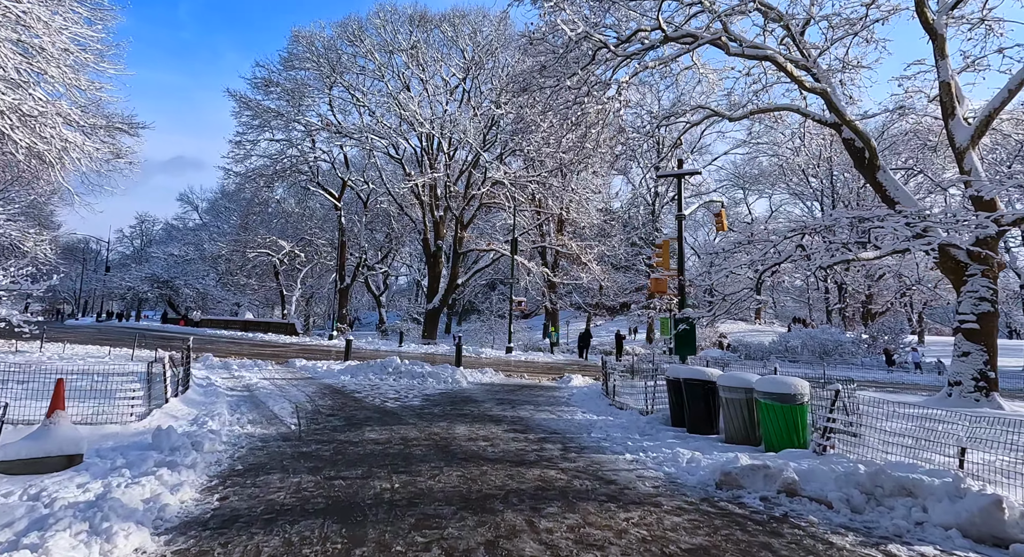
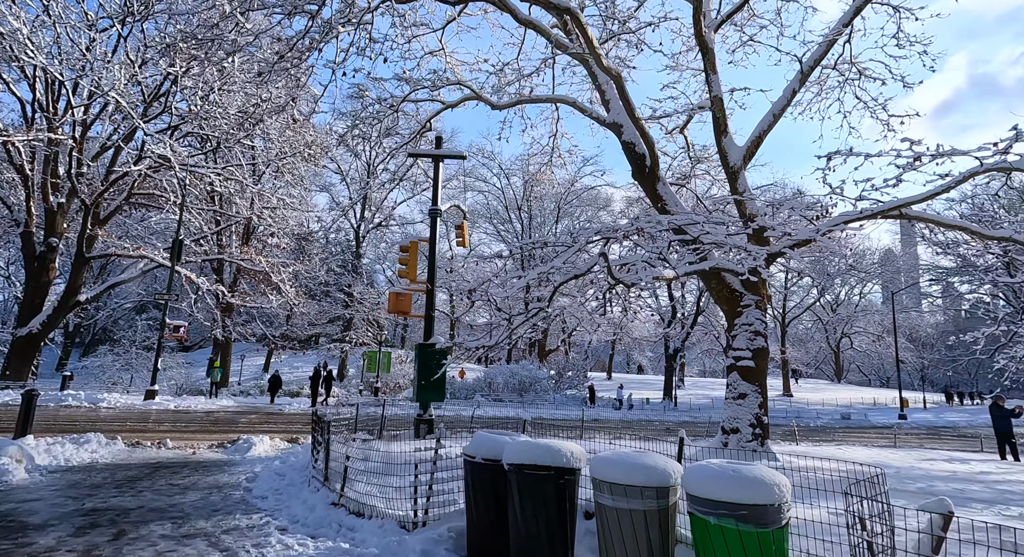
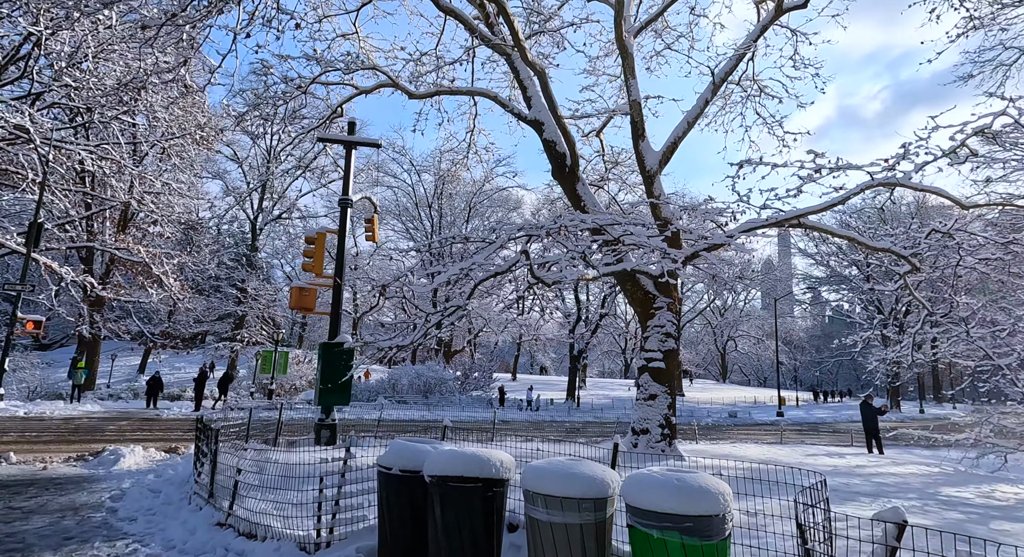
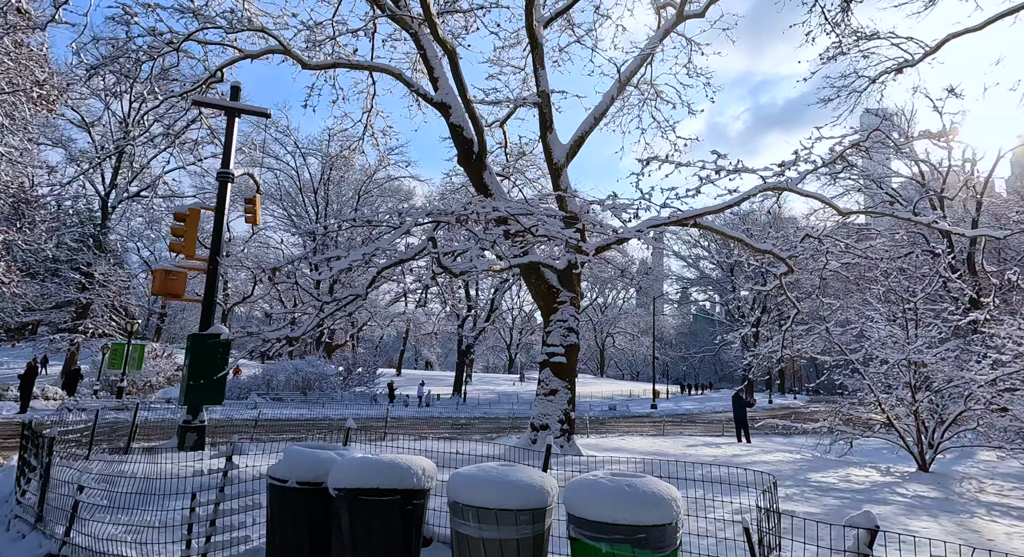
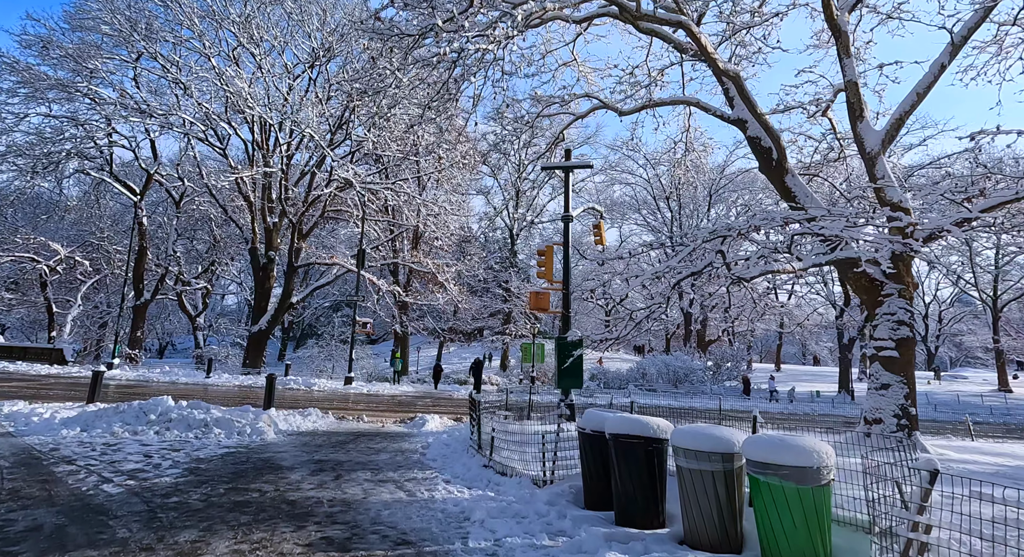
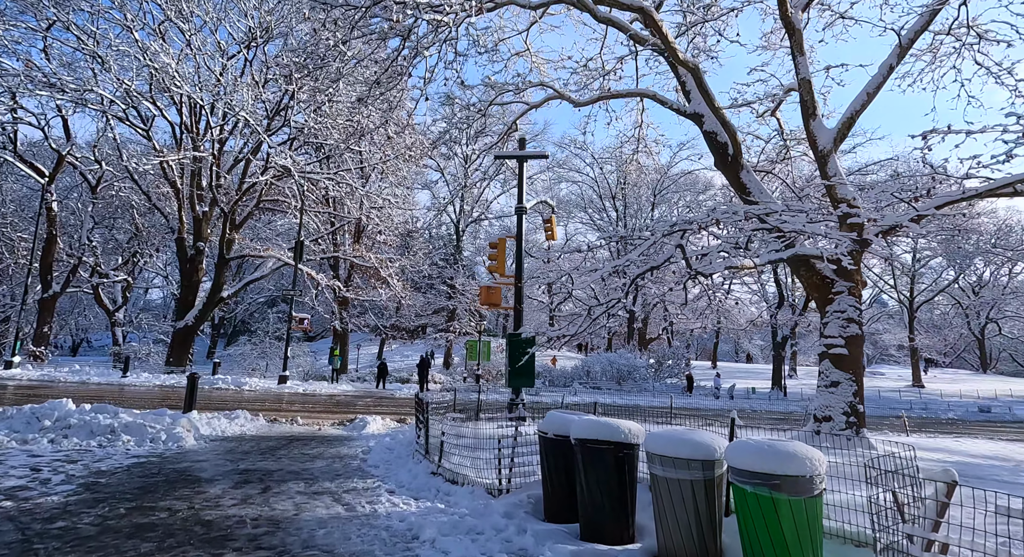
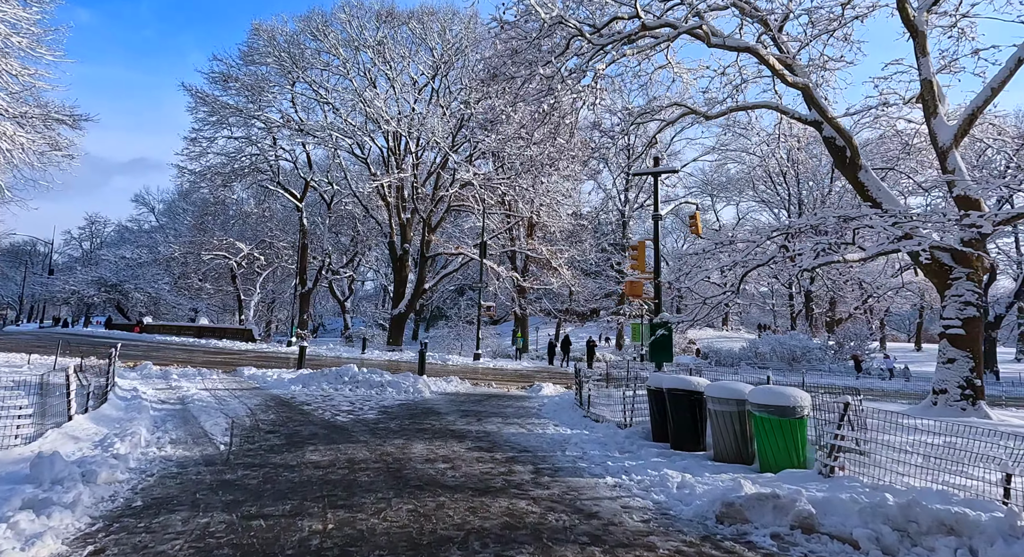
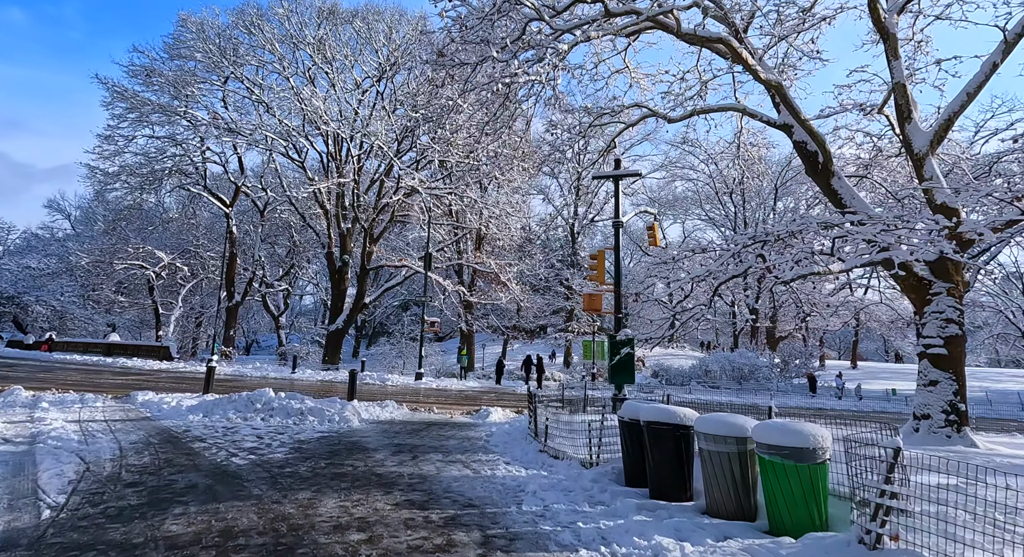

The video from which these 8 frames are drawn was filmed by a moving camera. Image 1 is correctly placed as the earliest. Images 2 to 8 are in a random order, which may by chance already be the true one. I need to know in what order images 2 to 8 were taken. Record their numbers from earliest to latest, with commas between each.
7, 8, 5, 6, 2, 3, 4
